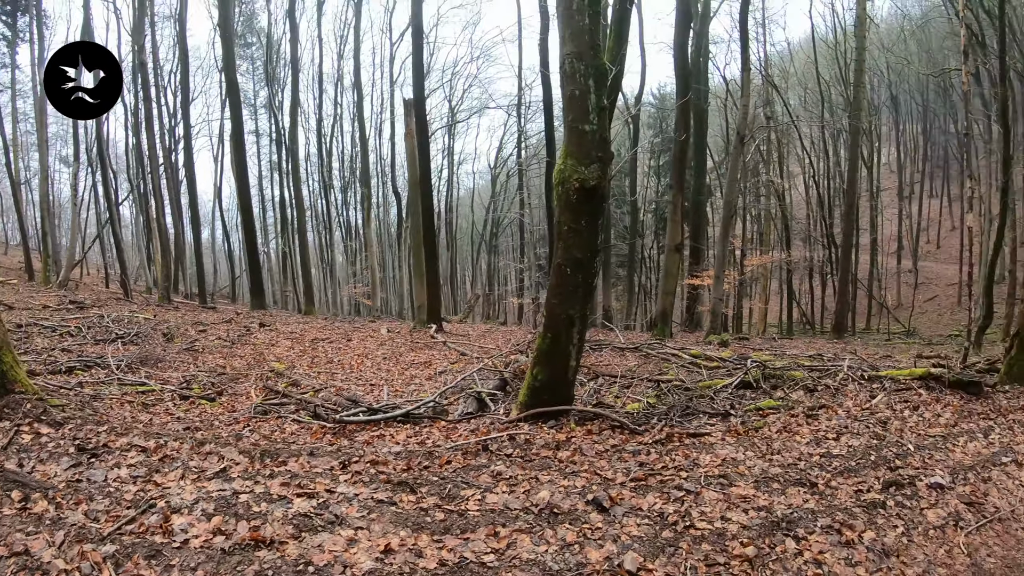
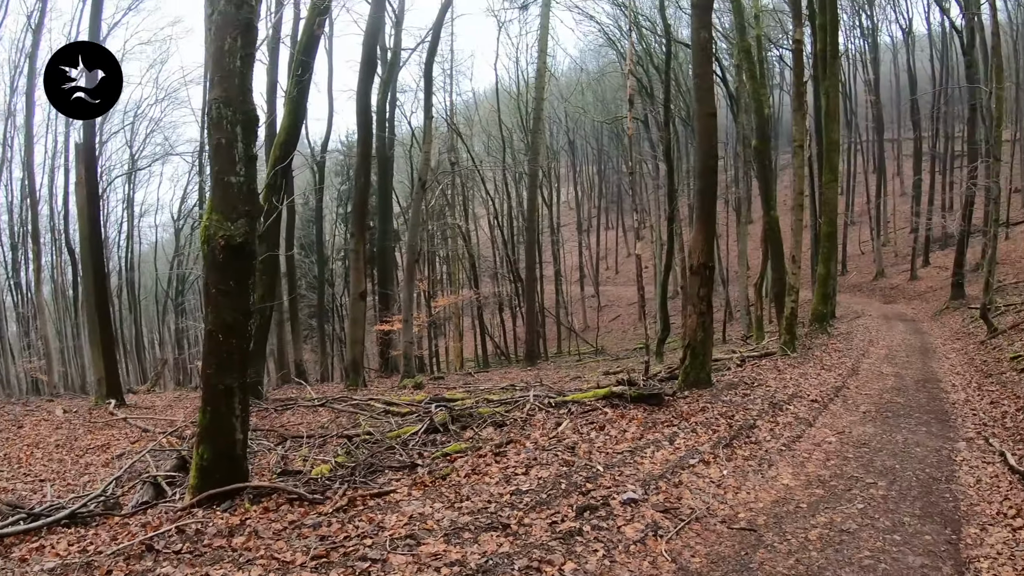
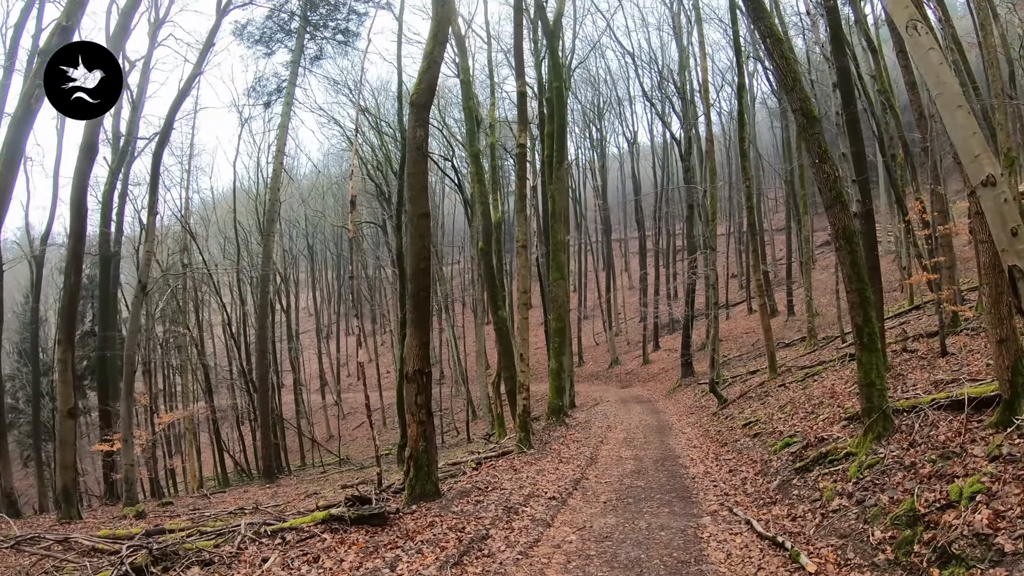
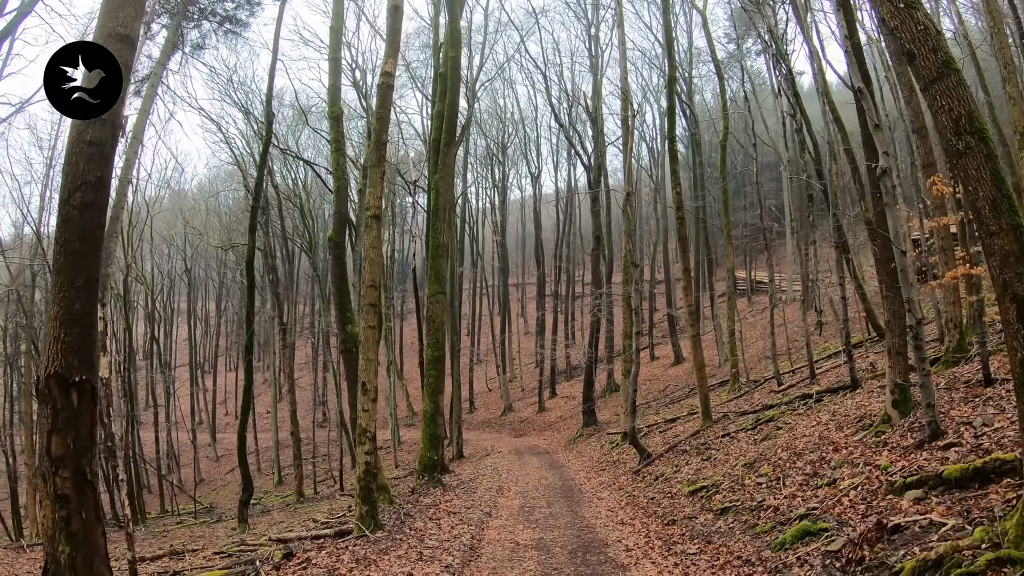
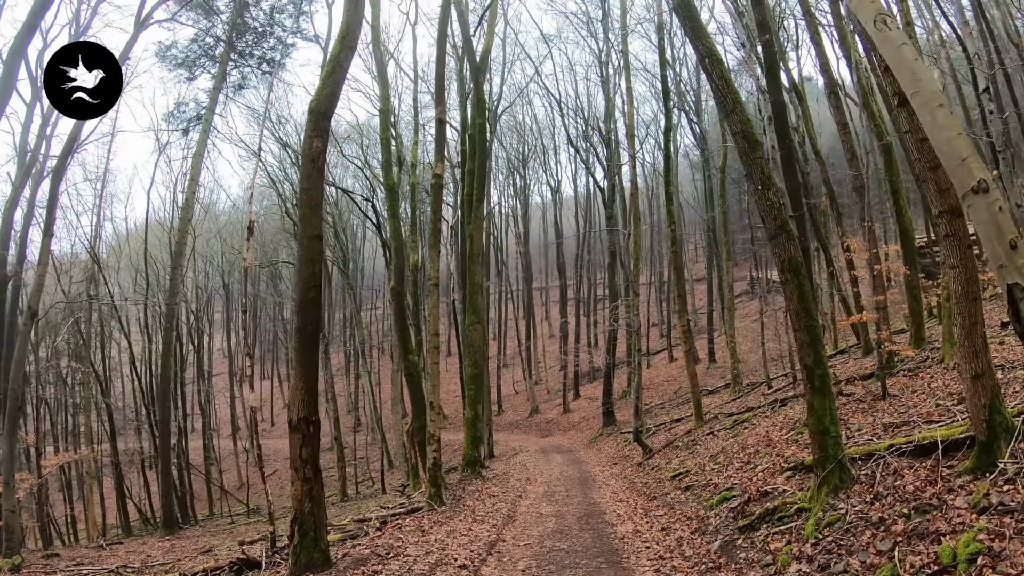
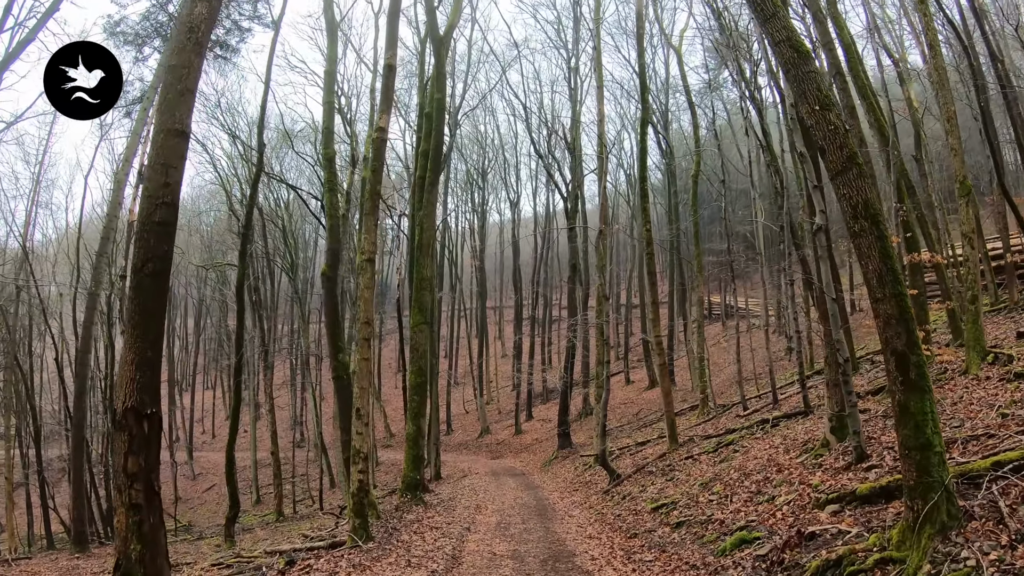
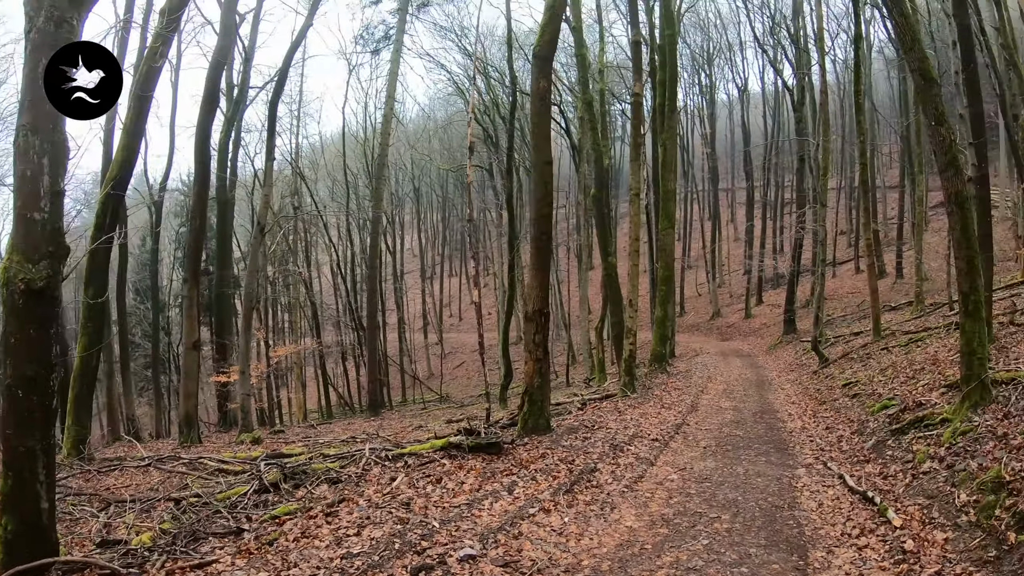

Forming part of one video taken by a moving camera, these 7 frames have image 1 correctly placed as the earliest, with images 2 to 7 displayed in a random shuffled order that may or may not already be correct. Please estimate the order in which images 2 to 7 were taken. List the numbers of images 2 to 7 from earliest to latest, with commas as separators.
2, 7, 3, 5, 6, 4
